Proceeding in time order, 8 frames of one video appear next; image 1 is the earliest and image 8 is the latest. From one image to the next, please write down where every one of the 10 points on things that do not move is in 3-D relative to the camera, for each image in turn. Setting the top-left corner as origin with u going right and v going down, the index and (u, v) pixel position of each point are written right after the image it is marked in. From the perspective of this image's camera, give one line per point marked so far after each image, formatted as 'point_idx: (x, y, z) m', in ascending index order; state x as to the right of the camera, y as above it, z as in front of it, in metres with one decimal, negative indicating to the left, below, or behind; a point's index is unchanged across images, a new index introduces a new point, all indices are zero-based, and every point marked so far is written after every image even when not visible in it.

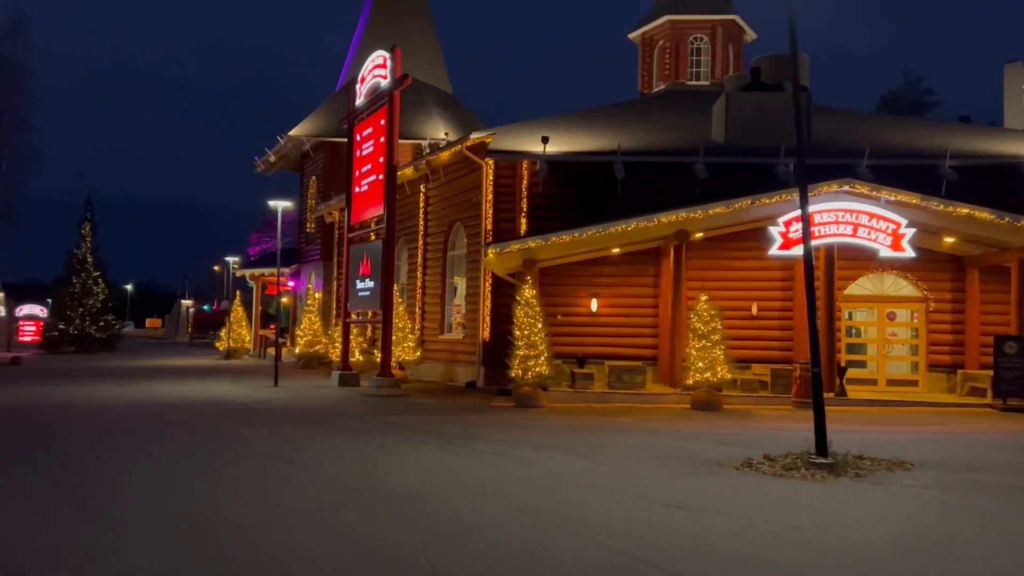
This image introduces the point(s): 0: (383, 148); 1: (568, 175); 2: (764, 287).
0: (-3.1, +3.4, +20.0) m
1: (+1.2, +2.5, +18.4) m
2: (+5.6, 0.0, +18.4) m
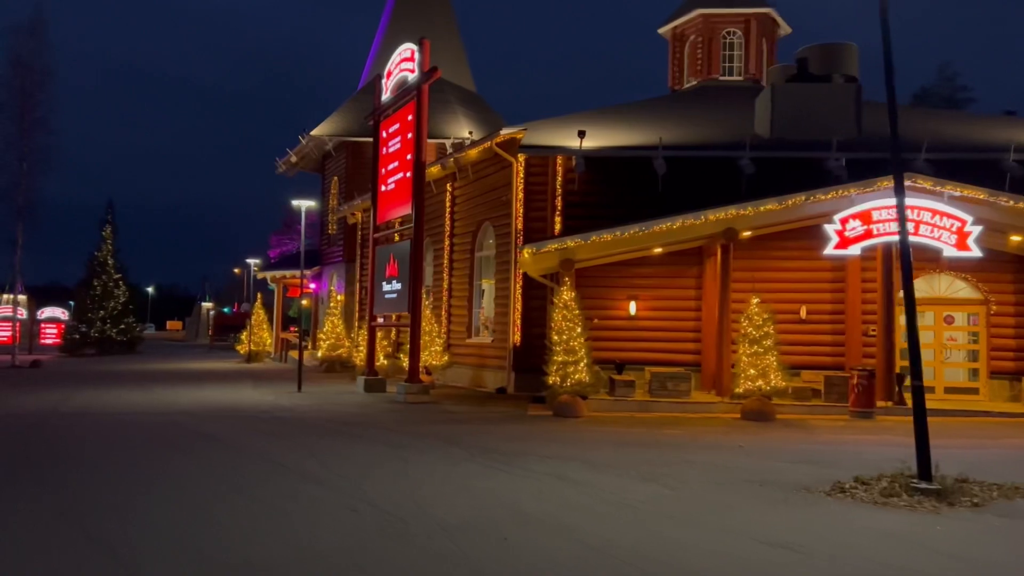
0: (-2.4, +3.3, +19.2) m
1: (+1.9, +2.5, +17.5) m
2: (+6.3, 0.0, +17.4) m
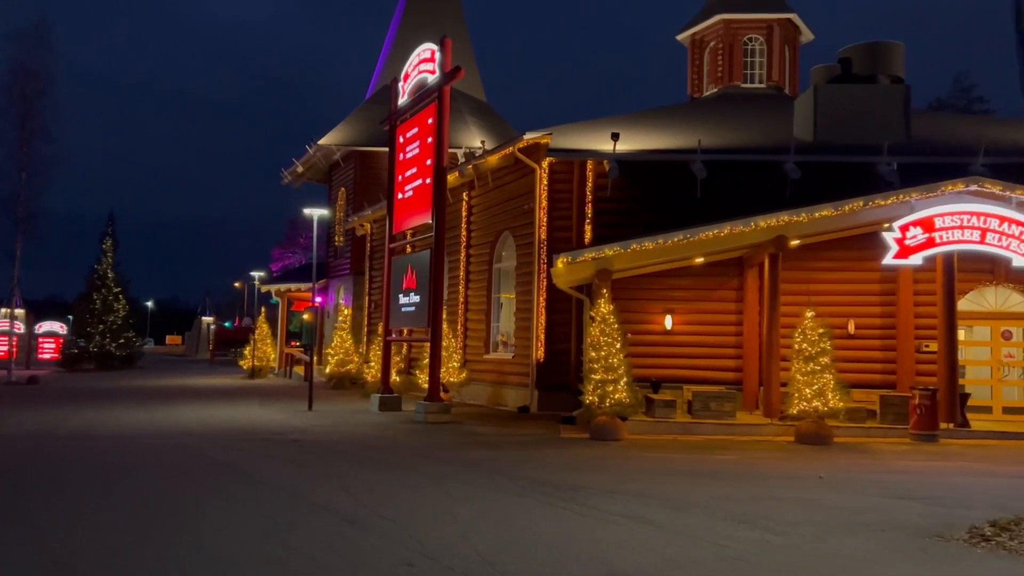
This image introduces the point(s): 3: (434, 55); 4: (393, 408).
0: (-1.8, +3.1, +18.2) m
1: (+2.5, +2.2, +16.5) m
2: (+6.9, -0.3, +16.3) m
3: (-1.8, +5.3, +18.6) m
4: (-2.9, -2.9, +19.6) m
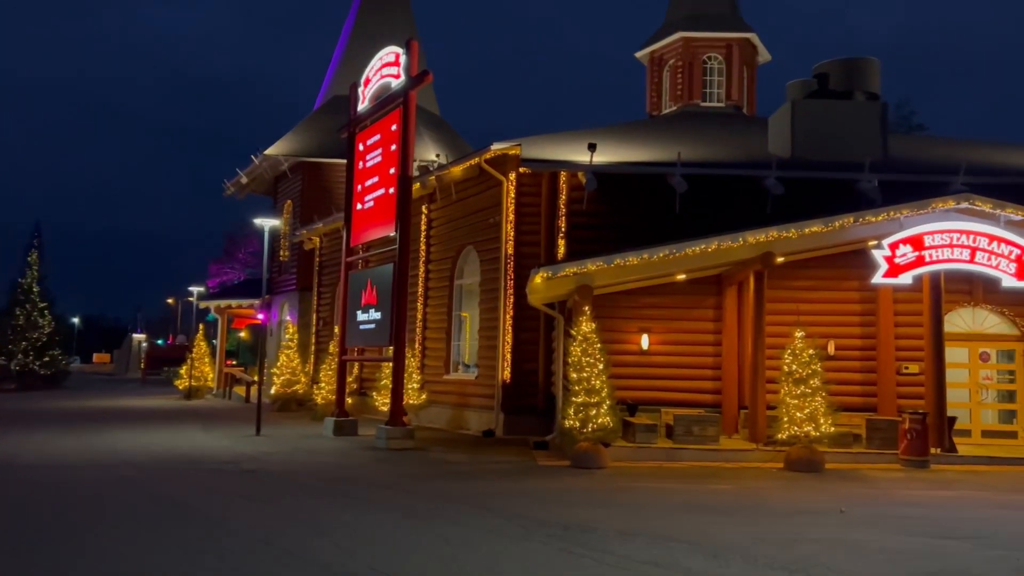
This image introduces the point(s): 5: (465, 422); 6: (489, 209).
0: (-2.5, +2.7, +17.2) m
1: (+1.9, +1.9, +15.8) m
2: (+6.3, -0.7, +15.8) m
3: (-2.5, +4.9, +17.6) m
4: (-3.7, -3.2, +18.4) m
5: (-1.1, -3.2, +19.9) m
6: (-0.6, +1.9, +19.8) m
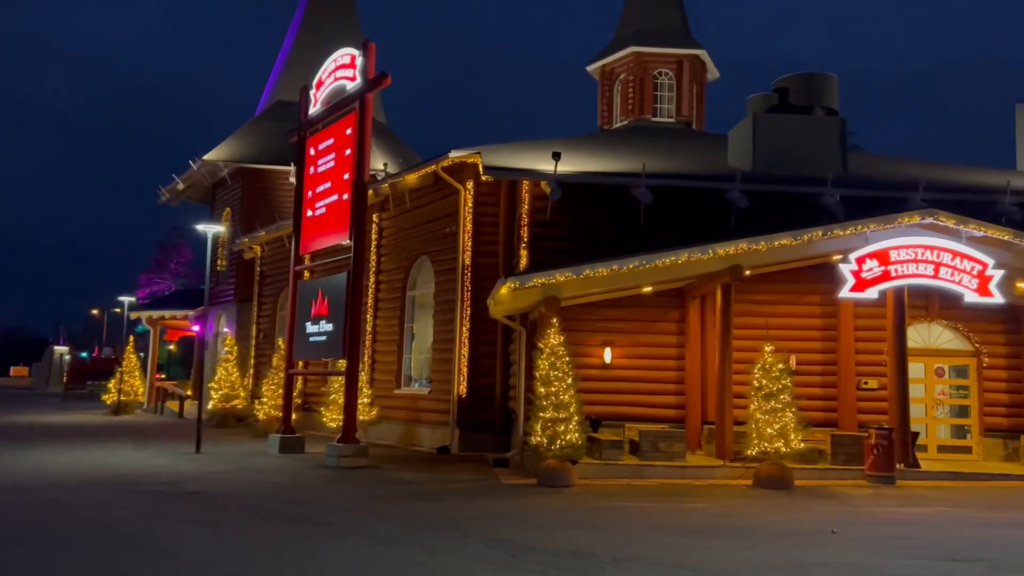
0: (-3.3, +2.5, +16.5) m
1: (+1.2, +1.6, +15.4) m
2: (+5.5, -0.9, +15.8) m
3: (-3.3, +4.7, +17.0) m
4: (-4.6, -3.4, +17.5) m
5: (-2.2, -3.5, +19.2) m
6: (-1.6, +1.6, +19.2) m
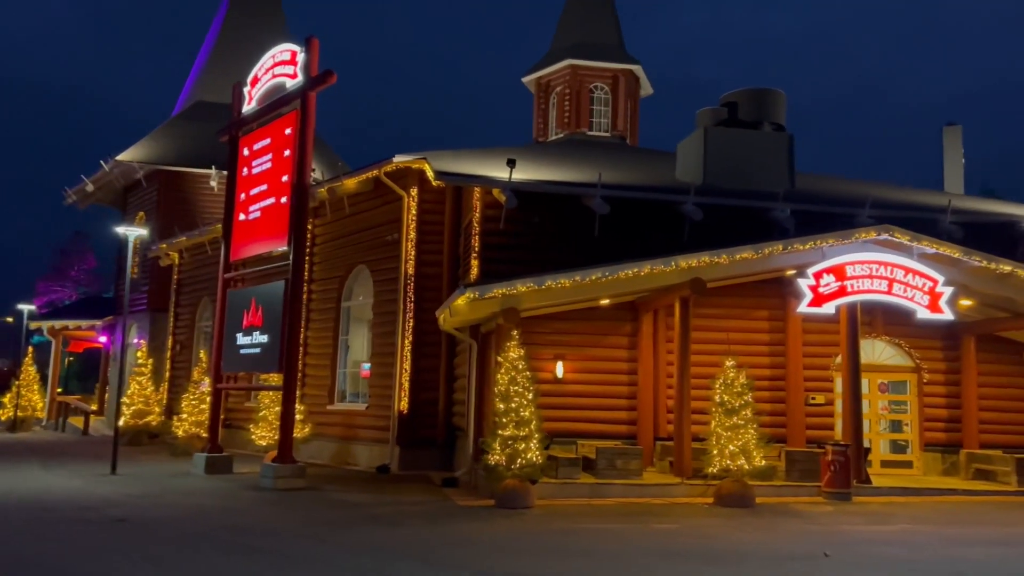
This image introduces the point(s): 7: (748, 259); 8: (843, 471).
0: (-4.2, +2.3, +15.6) m
1: (+0.3, +1.4, +14.9) m
2: (+4.6, -1.2, +15.7) m
3: (-4.3, +4.5, +16.1) m
4: (-5.7, -3.6, +16.3) m
5: (-3.5, -3.7, +18.3) m
6: (-2.8, +1.4, +18.4) m
7: (+3.7, +0.5, +13.1) m
8: (+5.2, -2.8, +12.9) m
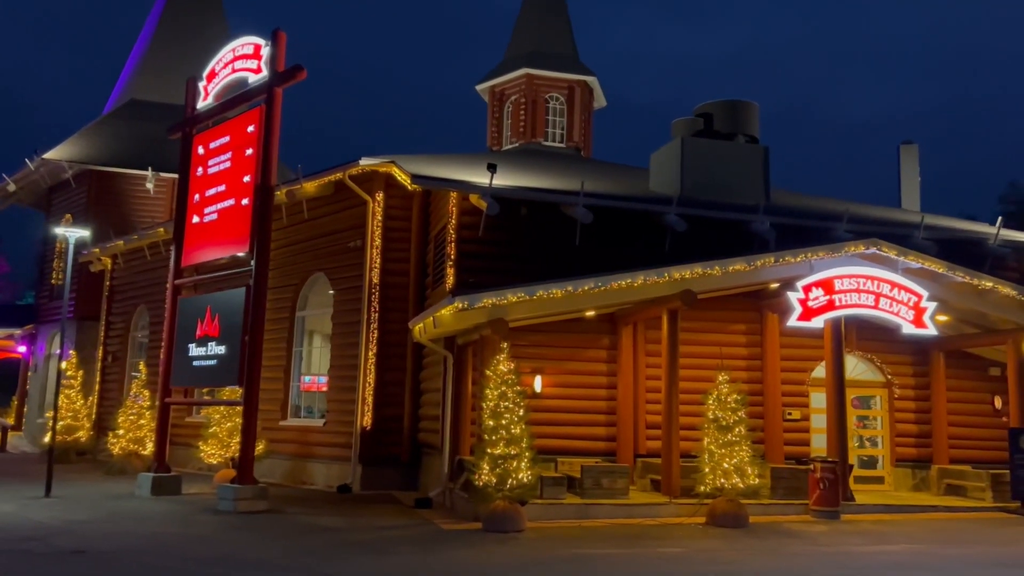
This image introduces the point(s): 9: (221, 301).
0: (-4.6, +2.2, +14.6) m
1: (0.0, +1.2, +14.3) m
2: (+4.1, -1.5, +15.4) m
3: (-4.7, +4.4, +15.2) m
4: (-6.3, -3.7, +15.1) m
5: (-4.2, -3.9, +17.2) m
6: (-3.5, +1.2, +17.6) m
7: (+3.5, +0.3, +12.8) m
8: (+4.9, -3.1, +12.7) m
9: (-5.2, -0.2, +14.6) m
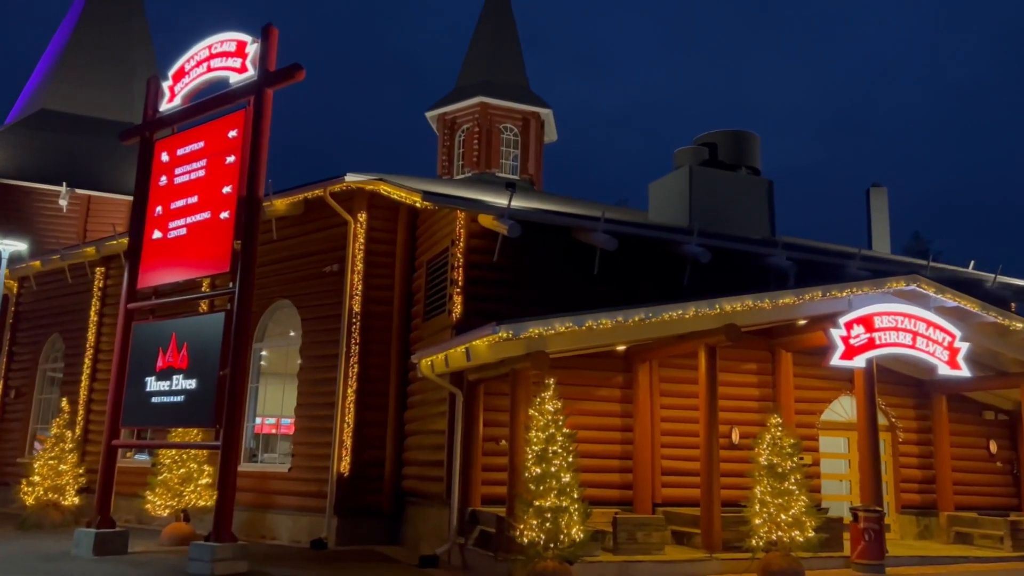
0: (-4.4, +1.8, +12.8) m
1: (+0.2, +0.7, +13.1) m
2: (+4.1, -2.1, +14.6) m
3: (-4.5, +4.0, +13.5) m
4: (-6.2, -4.1, +12.9) m
5: (-4.4, -4.4, +15.2) m
6: (-3.6, +0.6, +15.9) m
7: (+3.9, -0.3, +12.0) m
8: (+5.2, -3.6, +11.9) m
9: (-4.9, -0.6, +12.7) m
